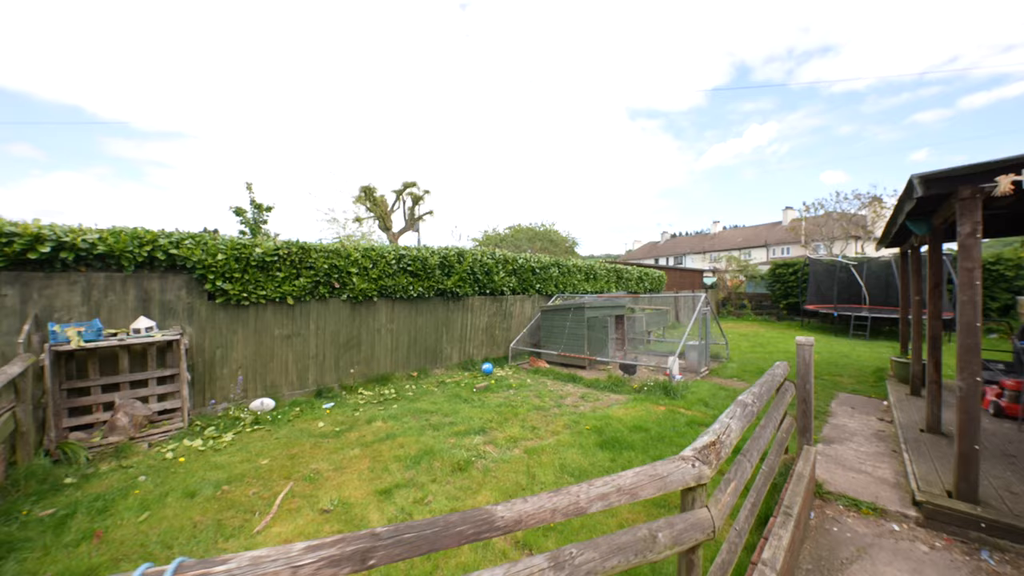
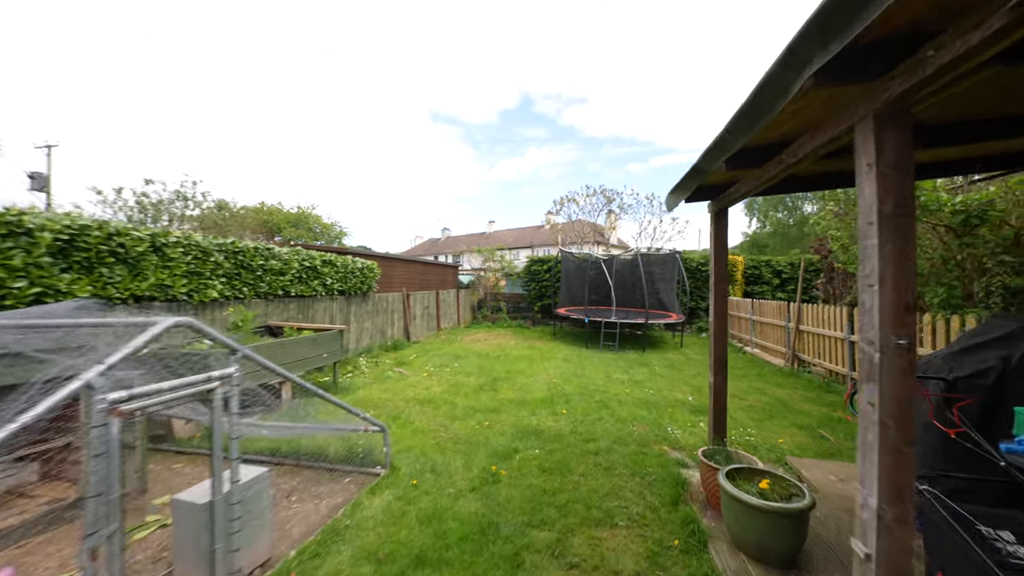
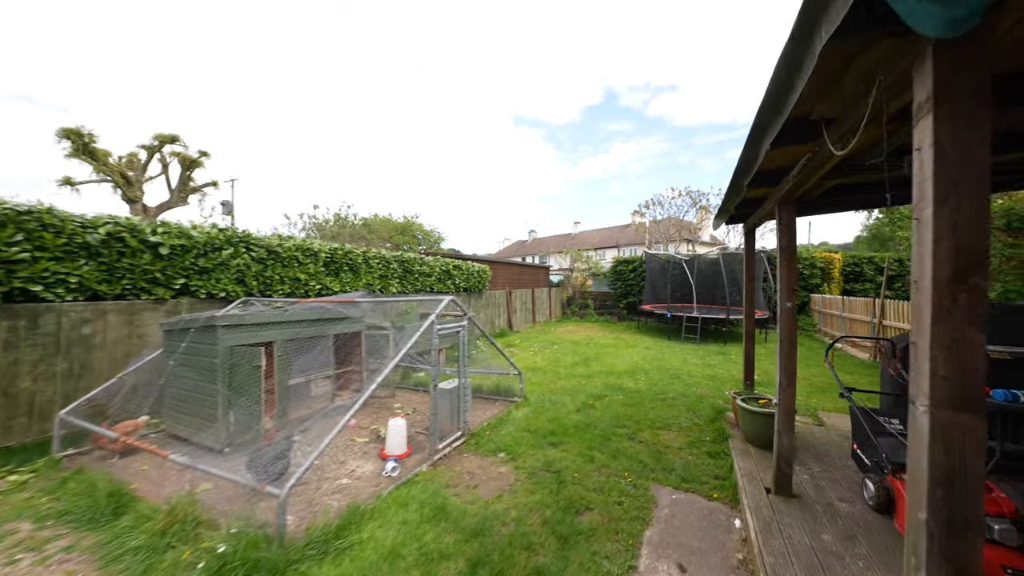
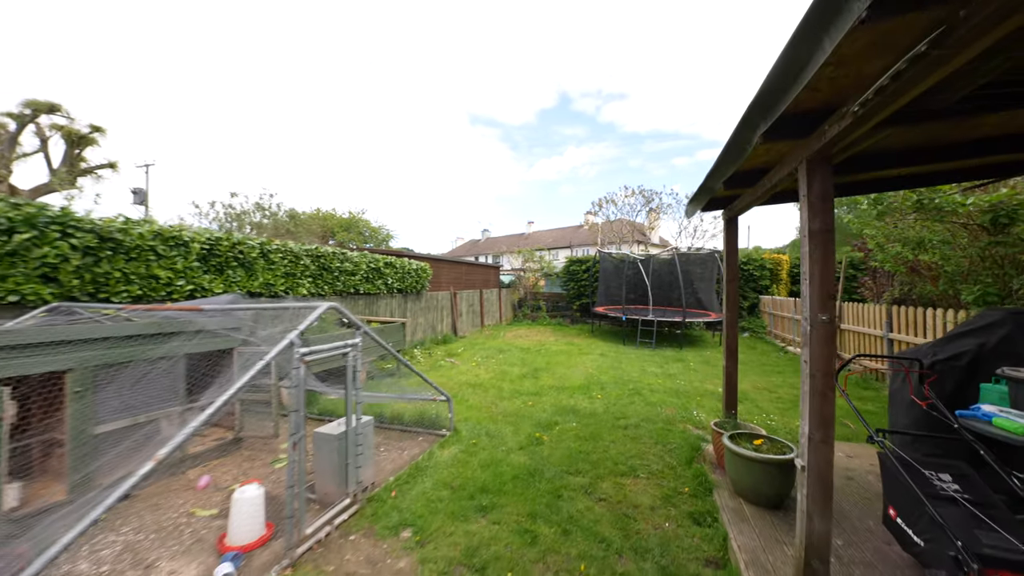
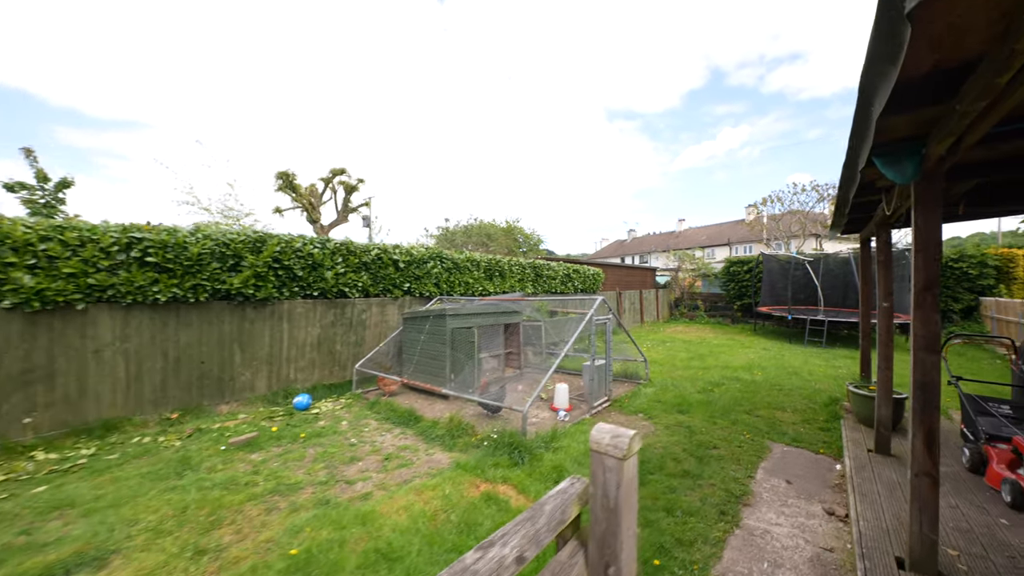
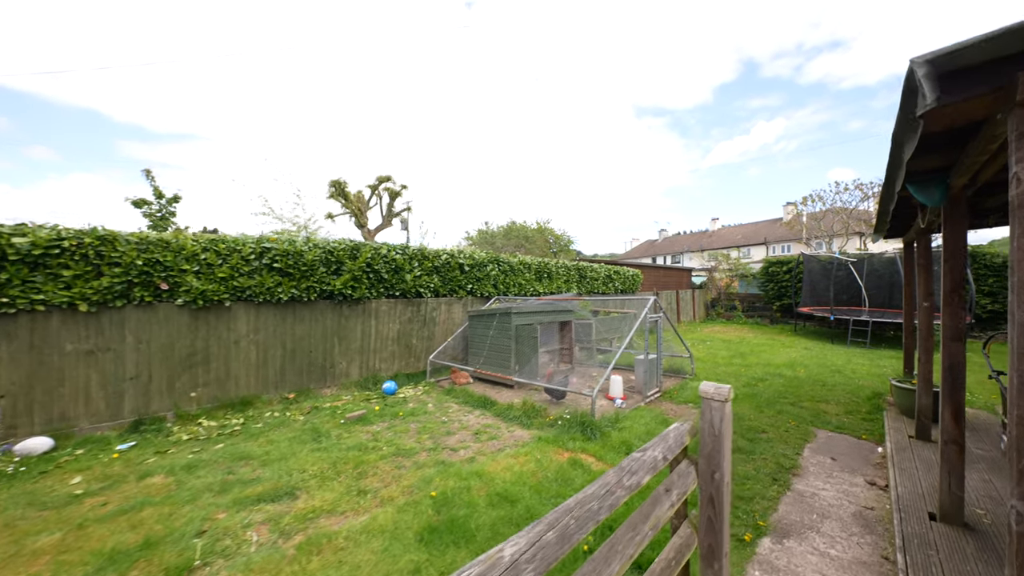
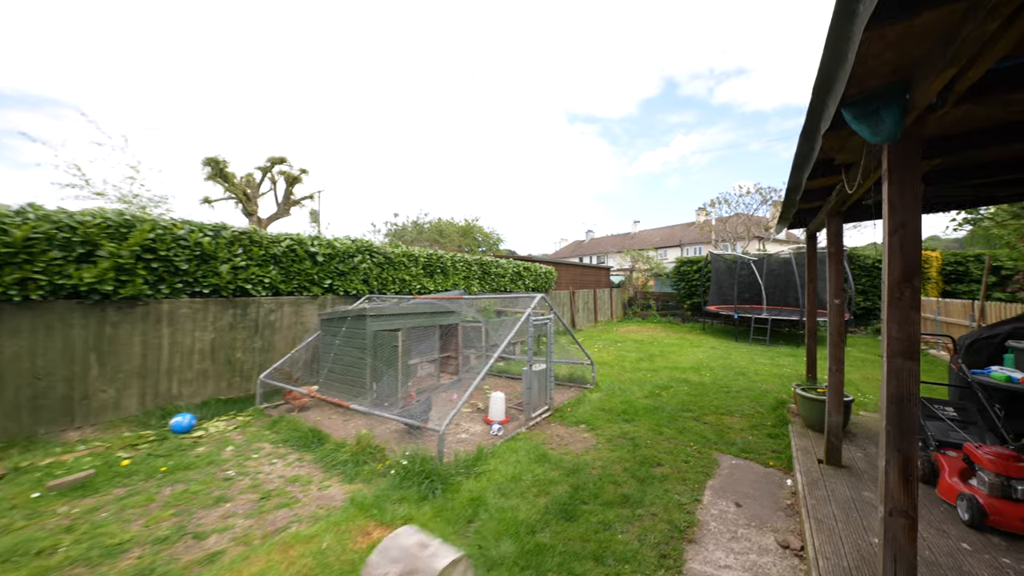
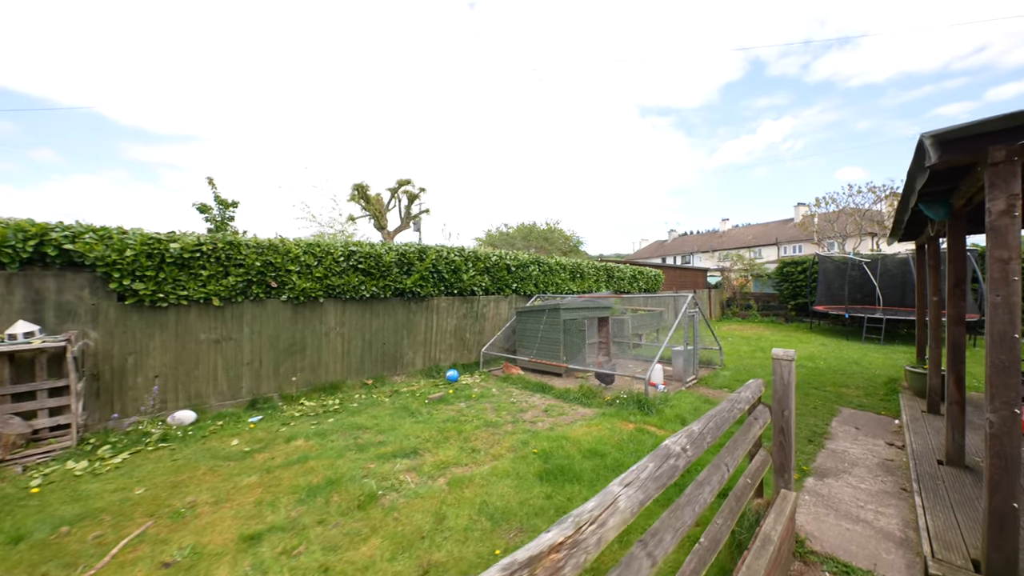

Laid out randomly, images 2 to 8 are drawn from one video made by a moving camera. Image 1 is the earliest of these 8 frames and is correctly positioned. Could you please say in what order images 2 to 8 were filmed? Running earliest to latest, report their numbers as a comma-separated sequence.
8, 6, 5, 7, 3, 4, 2
